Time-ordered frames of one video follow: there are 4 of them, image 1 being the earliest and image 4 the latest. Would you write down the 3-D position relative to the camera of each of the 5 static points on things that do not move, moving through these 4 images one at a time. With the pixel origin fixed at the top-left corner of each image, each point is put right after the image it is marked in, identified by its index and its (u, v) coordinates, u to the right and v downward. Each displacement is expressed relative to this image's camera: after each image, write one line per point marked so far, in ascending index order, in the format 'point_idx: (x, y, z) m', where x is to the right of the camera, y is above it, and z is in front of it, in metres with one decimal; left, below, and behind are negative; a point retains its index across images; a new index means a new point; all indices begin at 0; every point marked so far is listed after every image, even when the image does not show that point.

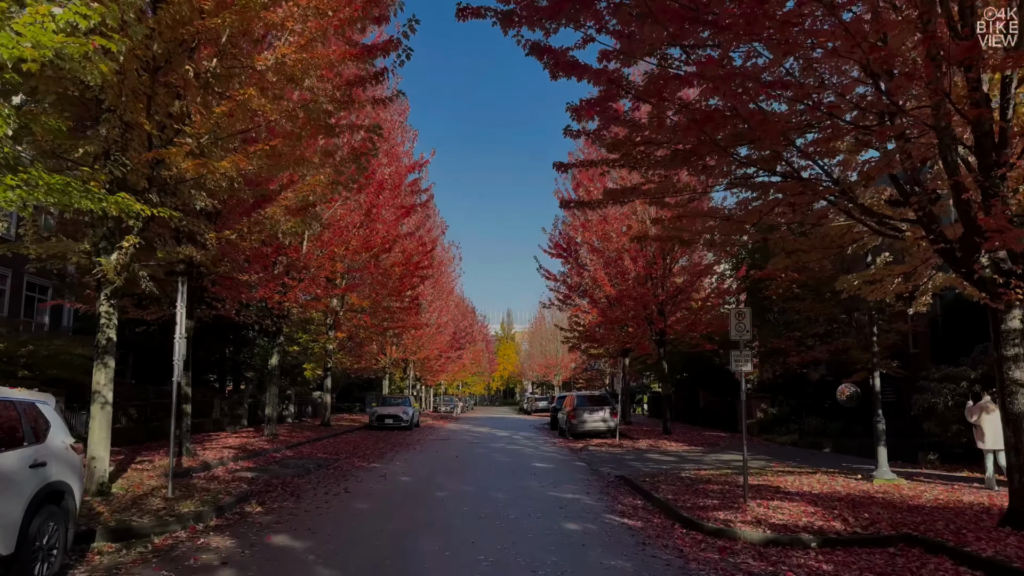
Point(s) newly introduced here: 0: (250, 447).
0: (-5.9, -3.6, +17.6) m
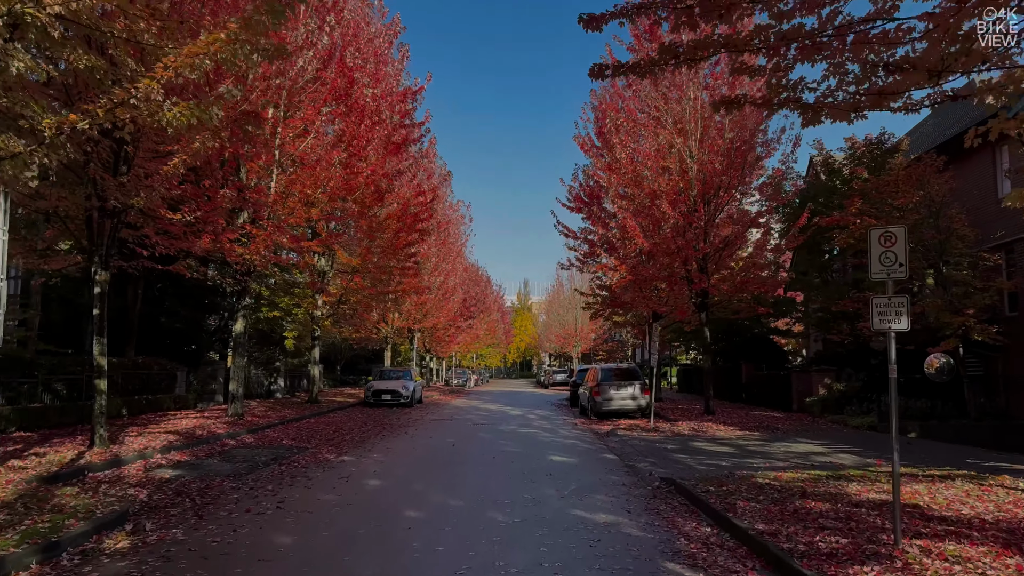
0: (-5.7, -2.6, +14.4) m
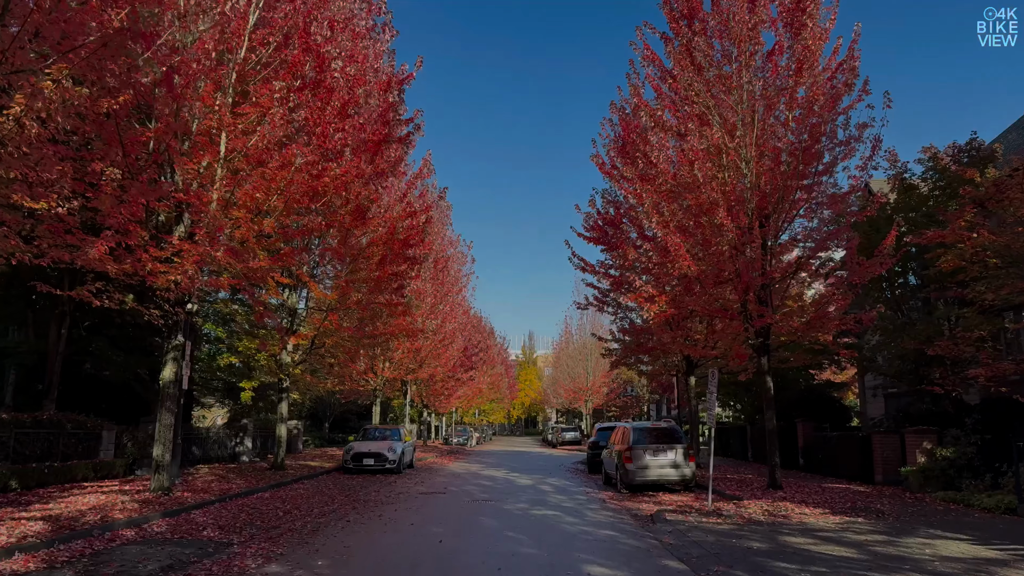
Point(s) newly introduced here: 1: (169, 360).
0: (-5.5, -3.0, +10.5) m
1: (-5.6, -1.2, +12.9) m
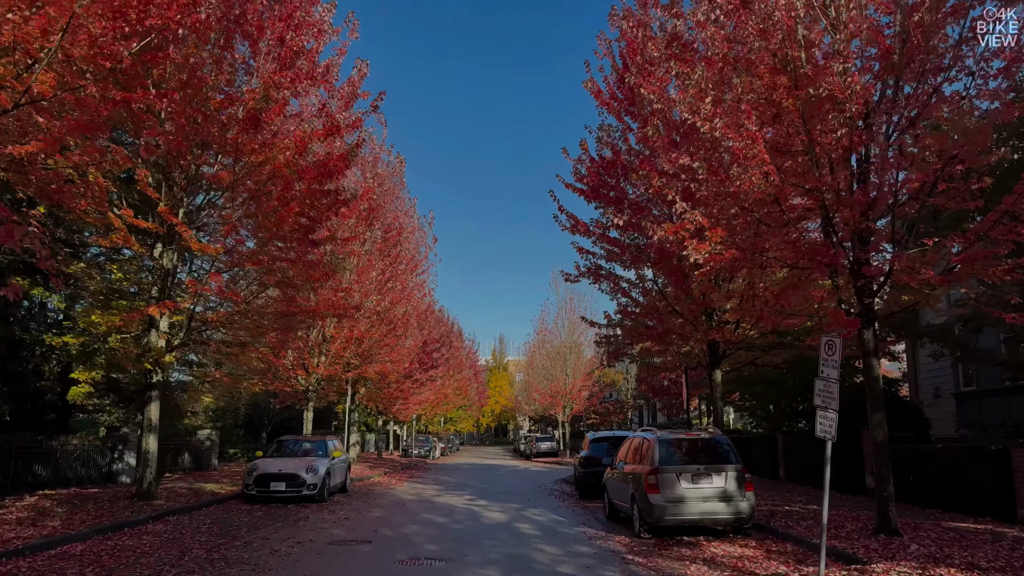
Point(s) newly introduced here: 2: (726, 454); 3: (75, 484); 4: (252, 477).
0: (-5.8, -2.2, +5.1) m
1: (-6.0, -0.3, +7.4) m
2: (+2.8, -2.1, +10.2) m
3: (-8.5, -3.8, +15.2) m
4: (-4.7, -3.4, +14.1) m
